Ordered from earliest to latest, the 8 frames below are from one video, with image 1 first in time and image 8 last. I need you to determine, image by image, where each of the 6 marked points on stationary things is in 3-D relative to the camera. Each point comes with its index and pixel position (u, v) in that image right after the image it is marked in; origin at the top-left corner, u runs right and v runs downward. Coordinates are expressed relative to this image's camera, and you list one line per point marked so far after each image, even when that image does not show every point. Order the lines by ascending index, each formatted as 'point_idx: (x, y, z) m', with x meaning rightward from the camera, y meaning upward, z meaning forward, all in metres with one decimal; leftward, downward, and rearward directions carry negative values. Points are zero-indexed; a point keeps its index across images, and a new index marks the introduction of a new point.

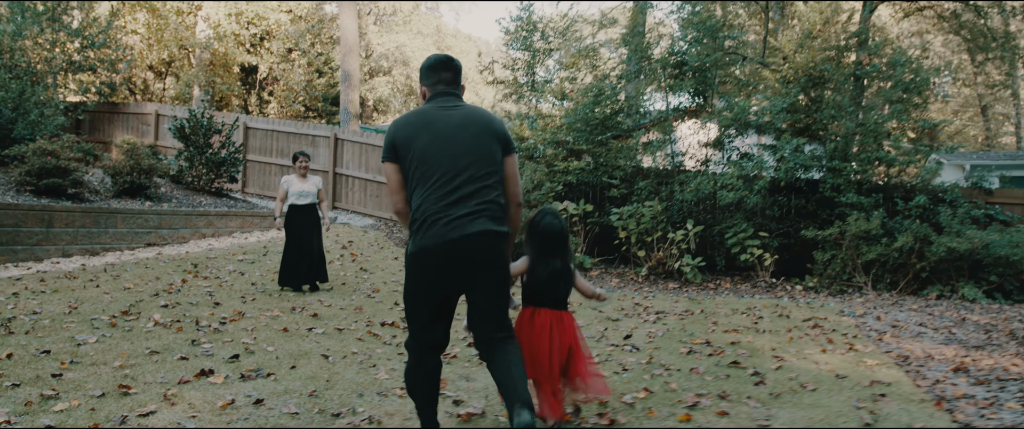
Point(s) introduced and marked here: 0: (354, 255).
0: (-1.7, -0.5, +9.4) m
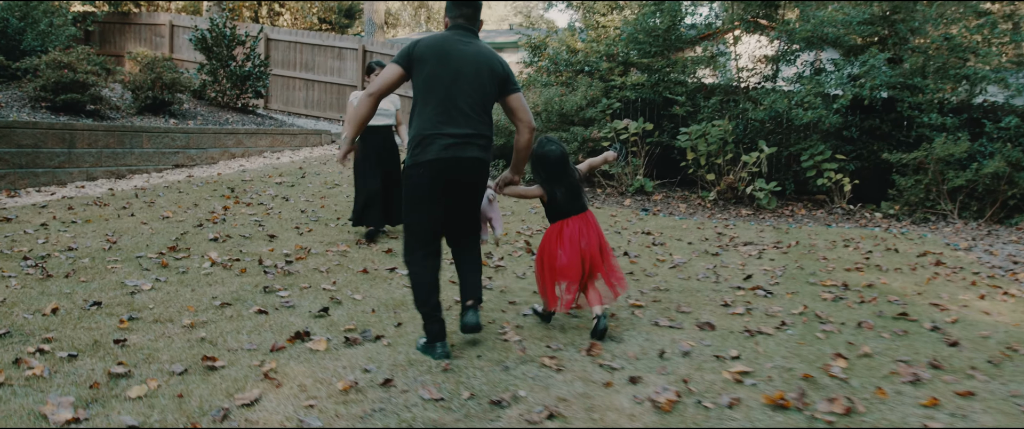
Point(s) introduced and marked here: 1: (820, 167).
0: (-1.1, +0.4, +8.7) m
1: (+3.2, +0.5, +8.7) m
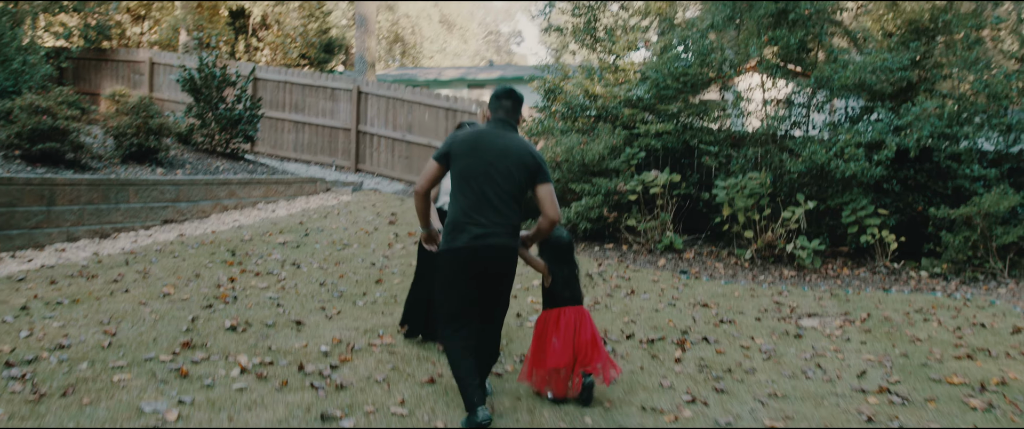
0: (-0.9, -0.2, +8.0) m
1: (+3.4, -0.1, +8.1) m
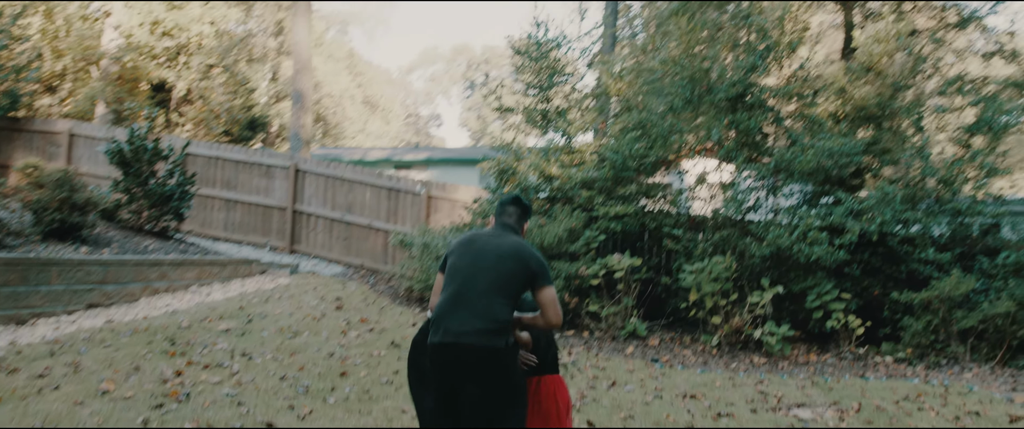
0: (-1.3, -0.9, +7.4) m
1: (+3.0, -0.9, +8.0) m
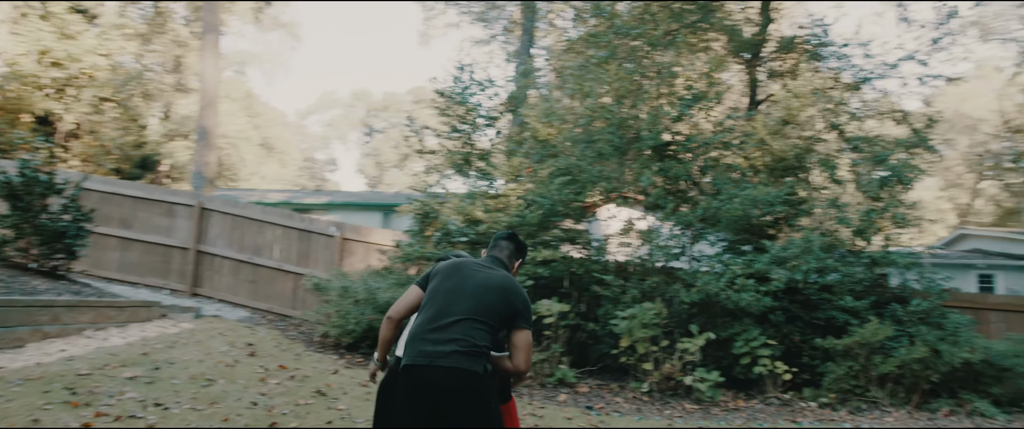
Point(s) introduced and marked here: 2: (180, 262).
0: (-1.9, -1.3, +6.9) m
1: (+2.3, -1.3, +8.0) m
2: (-4.3, -0.6, +11.1) m
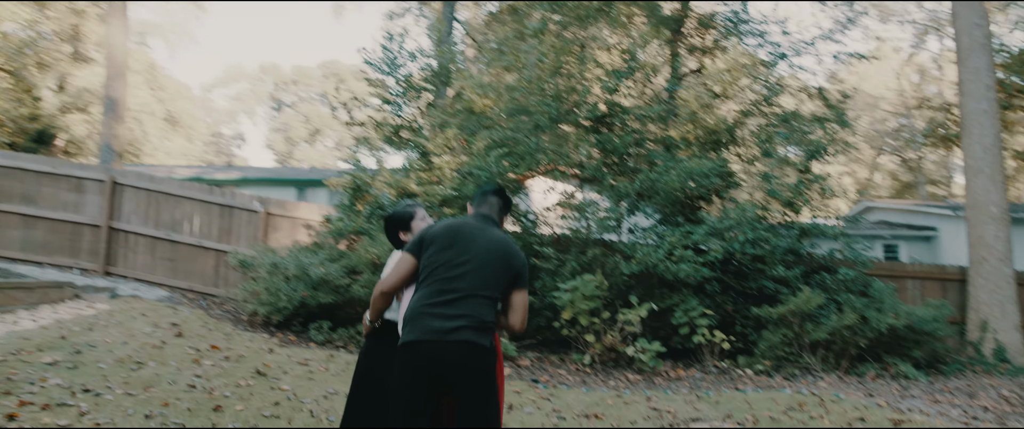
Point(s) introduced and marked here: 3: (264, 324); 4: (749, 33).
0: (-2.3, -1.0, +6.6) m
1: (+1.7, -1.0, +8.1) m
2: (-5.2, -0.3, +10.4) m
3: (-2.4, -1.1, +8.4) m
4: (+3.0, +2.3, +10.6) m
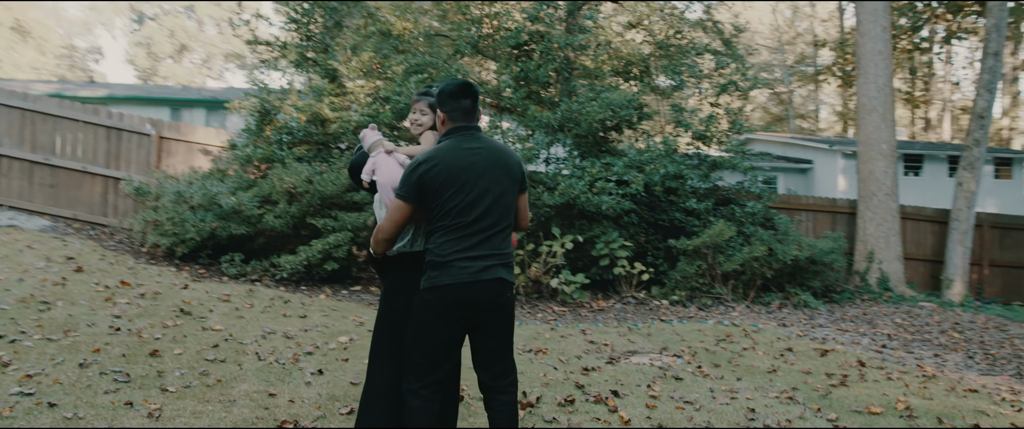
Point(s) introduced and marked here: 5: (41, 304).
0: (-2.8, -0.5, +6.1) m
1: (+1.0, -0.4, +8.2) m
2: (-6.2, +0.6, +9.4) m
3: (-3.2, -0.4, +7.9) m
4: (+1.9, +3.1, +10.5) m
5: (-2.9, -0.5, +5.2) m
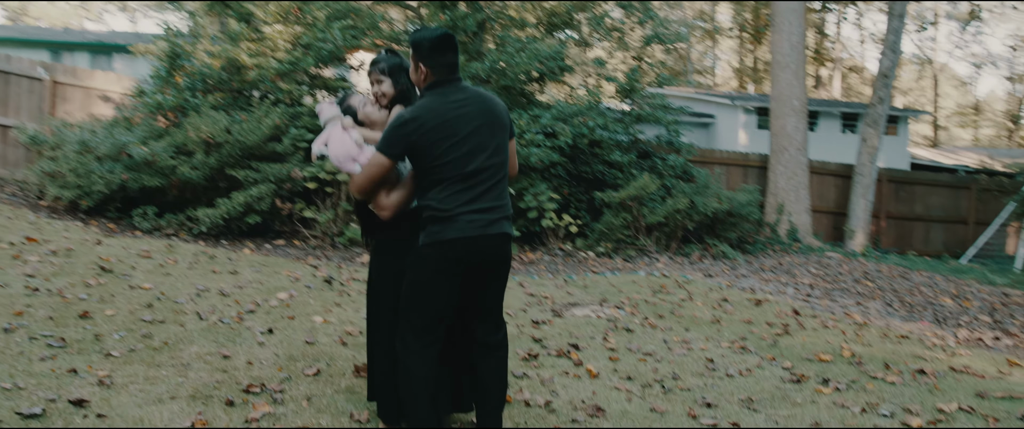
0: (-3.2, -0.2, +5.7) m
1: (+0.3, +0.1, +8.2) m
2: (-6.9, +1.1, +8.5) m
3: (-3.8, 0.0, +7.3) m
4: (+1.0, +3.7, +10.4) m
5: (-3.2, -0.3, +4.8) m
